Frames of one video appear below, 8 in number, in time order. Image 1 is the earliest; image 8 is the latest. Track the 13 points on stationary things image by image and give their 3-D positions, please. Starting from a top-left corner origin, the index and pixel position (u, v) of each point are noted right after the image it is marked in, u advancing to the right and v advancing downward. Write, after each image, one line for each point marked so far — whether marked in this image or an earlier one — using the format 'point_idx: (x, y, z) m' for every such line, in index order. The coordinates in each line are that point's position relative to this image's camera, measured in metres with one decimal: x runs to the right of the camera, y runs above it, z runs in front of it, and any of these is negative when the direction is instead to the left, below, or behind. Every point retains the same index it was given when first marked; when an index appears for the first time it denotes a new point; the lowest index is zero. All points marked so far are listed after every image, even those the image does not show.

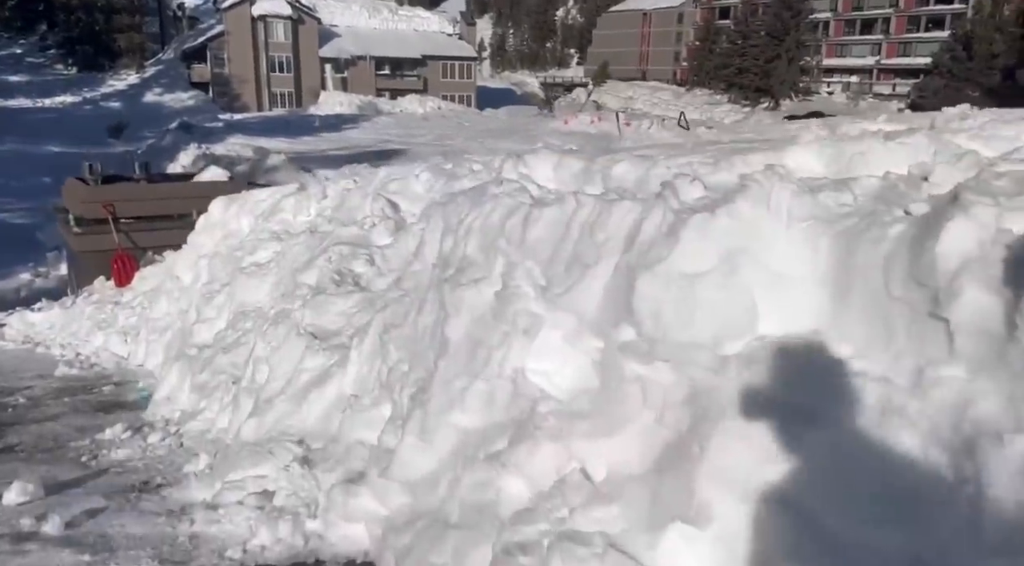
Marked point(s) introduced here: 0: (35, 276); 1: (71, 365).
0: (-10.9, +0.7, +23.4) m
1: (-4.0, -0.8, +9.4) m
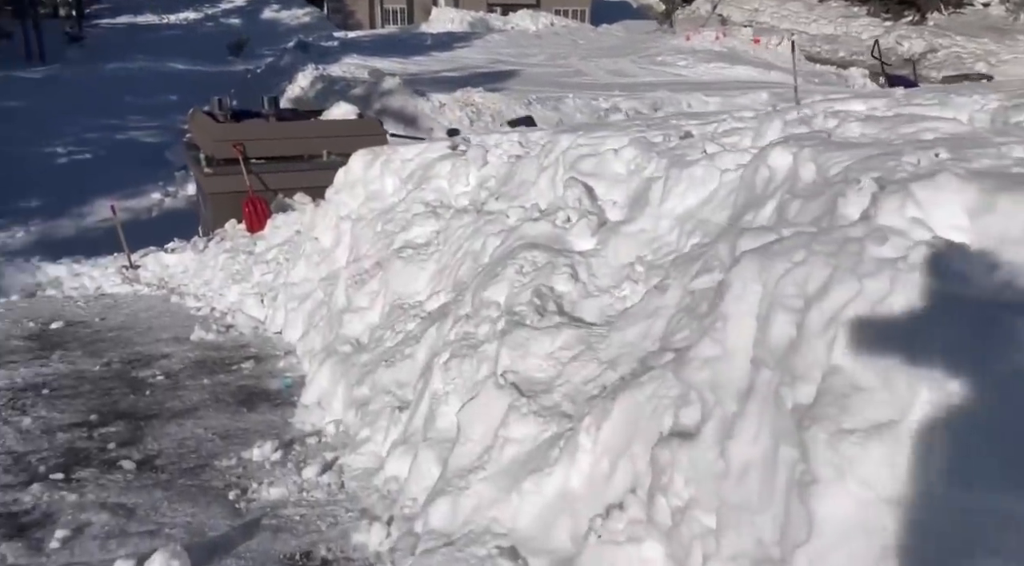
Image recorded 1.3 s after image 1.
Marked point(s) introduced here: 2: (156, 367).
0: (-7.8, +2.1, +23.5) m
1: (-2.6, -0.4, +9.0) m
2: (-2.8, -0.6, +8.3) m
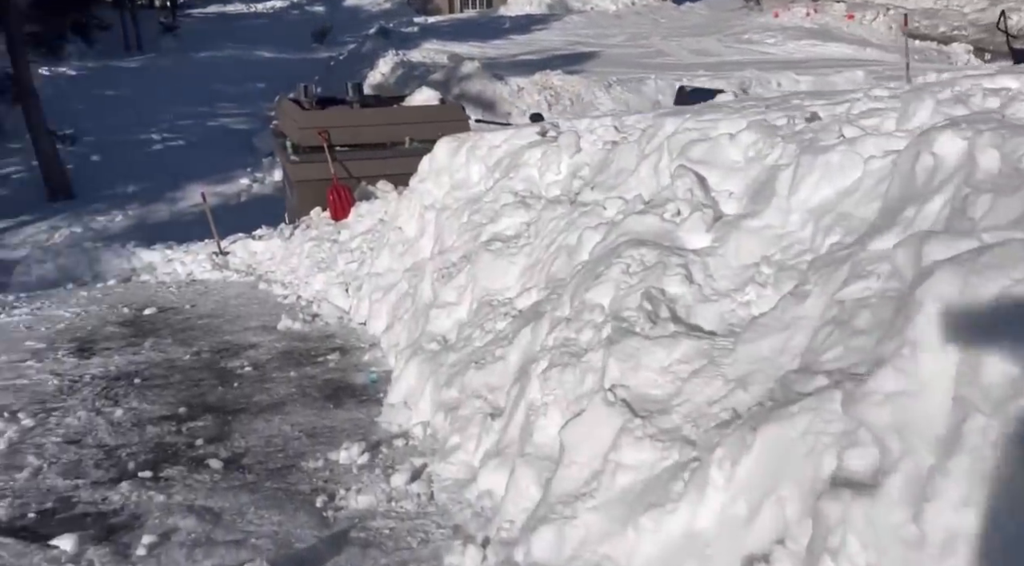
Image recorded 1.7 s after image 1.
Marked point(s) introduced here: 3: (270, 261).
0: (-5.9, +2.4, +23.7) m
1: (-1.9, -0.3, +8.9) m
2: (-2.1, -0.6, +8.2) m
3: (-3.0, +0.3, +12.8) m
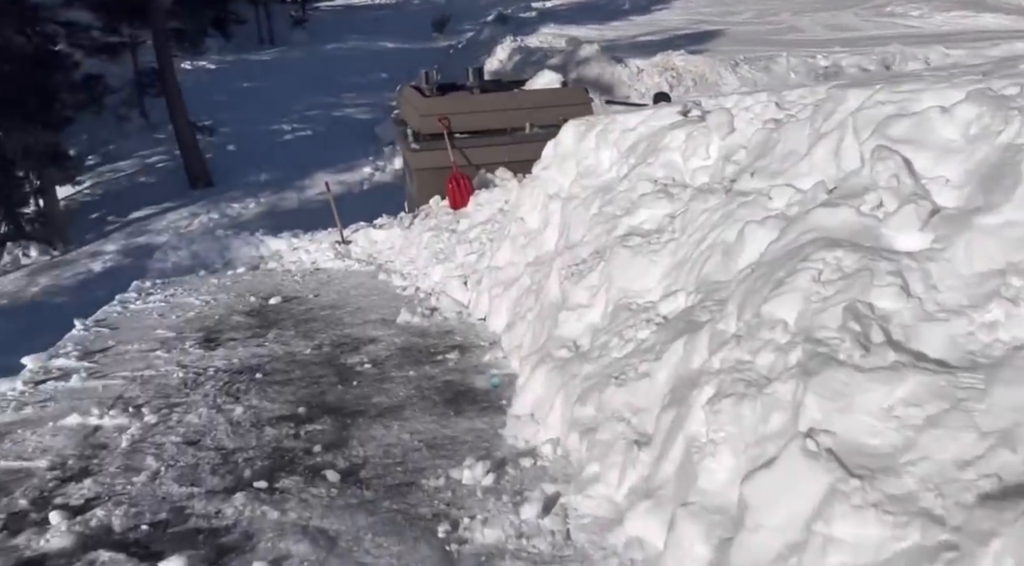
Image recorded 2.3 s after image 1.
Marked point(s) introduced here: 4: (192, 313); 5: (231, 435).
0: (-3.2, +2.6, +23.7) m
1: (-0.8, -0.3, +8.5) m
2: (-1.1, -0.5, +7.9) m
3: (-1.5, +0.4, +12.5) m
4: (-3.1, -0.3, +10.2) m
5: (-1.7, -0.9, +6.1) m
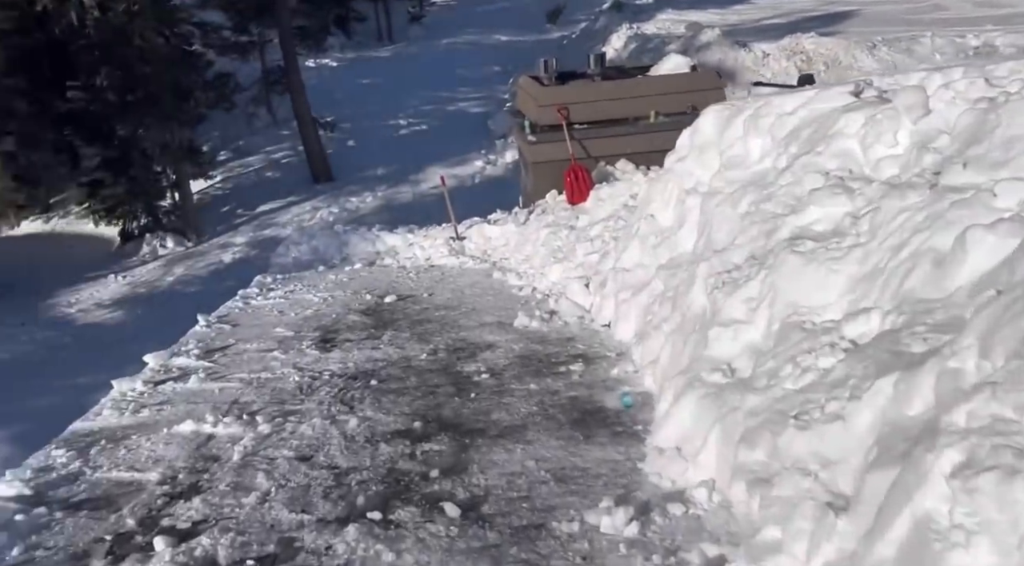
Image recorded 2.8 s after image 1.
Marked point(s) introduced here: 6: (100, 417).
0: (-0.6, +2.7, +23.2) m
1: (+0.2, -0.3, +7.9) m
2: (-0.2, -0.6, +7.4) m
3: (-0.1, +0.4, +12.0) m
4: (-1.9, -0.3, +9.9) m
5: (-0.9, -0.9, +5.6) m
6: (-2.7, -0.9, +6.9) m
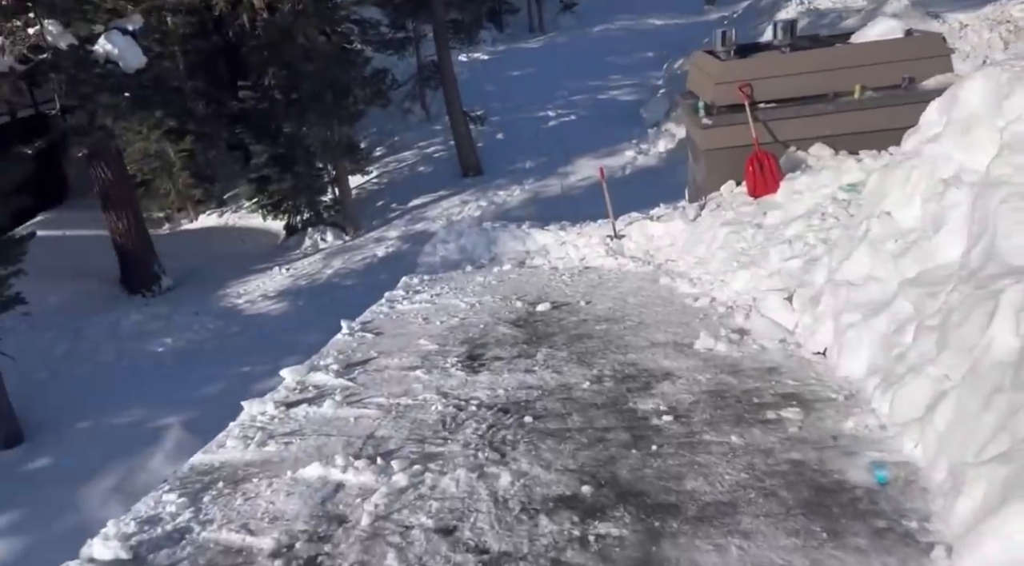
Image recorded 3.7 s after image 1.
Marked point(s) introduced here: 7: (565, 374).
0: (+2.8, +2.7, +21.7) m
1: (+1.3, -0.4, +6.5) m
2: (+0.8, -0.6, +6.0) m
3: (+1.6, +0.4, +10.6) m
4: (-0.5, -0.4, +8.7) m
5: (-0.1, -1.0, +4.4) m
6: (-1.7, -0.9, +5.9) m
7: (+0.4, -0.6, +6.4) m
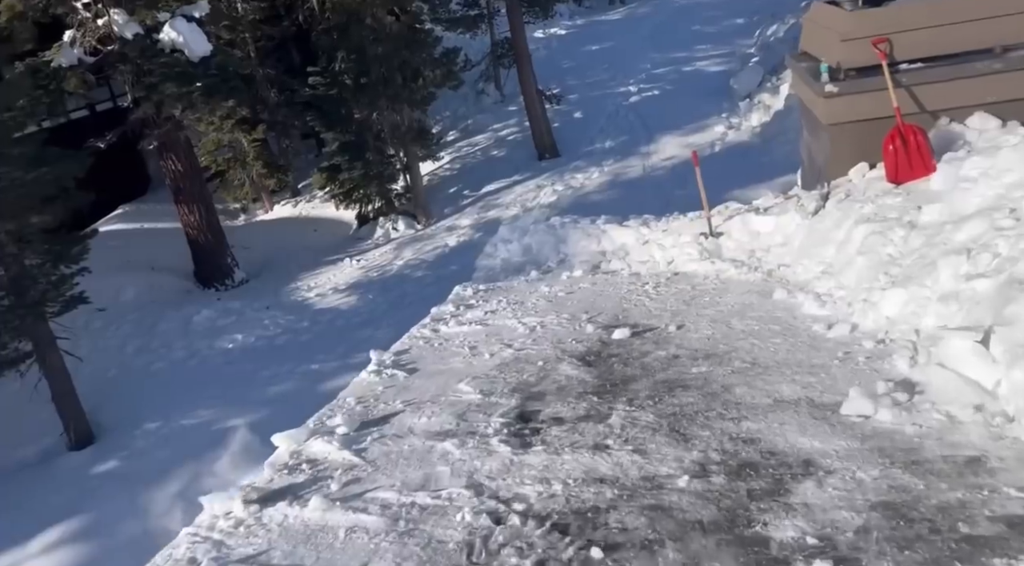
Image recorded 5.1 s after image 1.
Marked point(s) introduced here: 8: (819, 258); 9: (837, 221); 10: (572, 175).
0: (+4.2, +2.9, +19.5) m
1: (+1.6, -0.5, +4.5) m
2: (+1.1, -0.8, +4.1) m
3: (+2.2, +0.3, +8.6) m
4: (0.0, -0.5, +6.9) m
5: (0.0, -1.2, +2.5) m
6: (-1.4, -1.2, +4.2) m
7: (+0.6, -0.8, +4.6) m
8: (+2.4, +0.2, +7.9) m
9: (+2.5, +0.5, +8.0) m
10: (+1.2, +2.0, +19.8) m
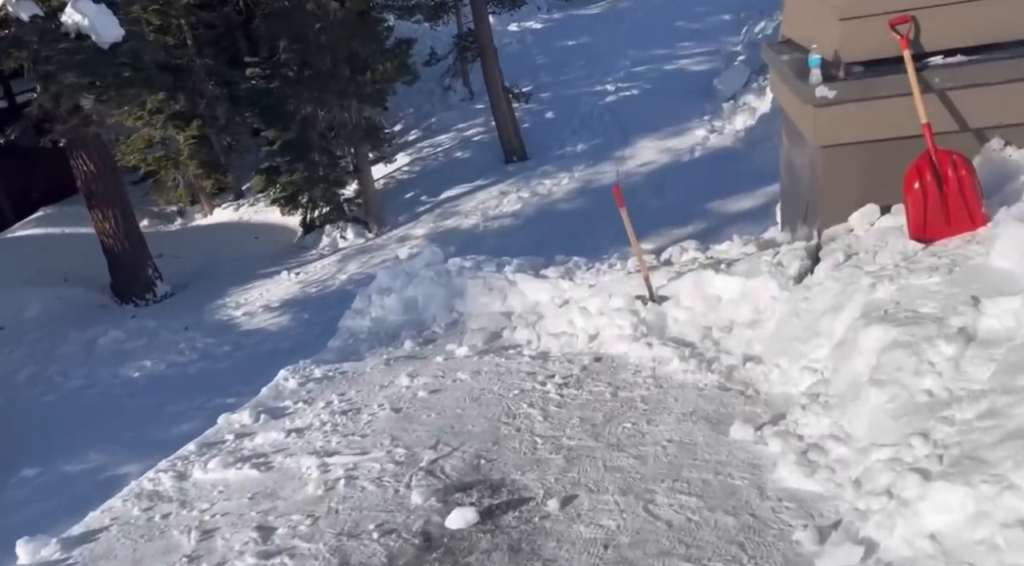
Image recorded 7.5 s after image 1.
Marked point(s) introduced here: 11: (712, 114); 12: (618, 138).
0: (+3.2, +2.3, +16.7) m
1: (+0.7, -1.1, +1.7) m
2: (+0.2, -1.4, +1.2) m
3: (+1.3, -0.3, +5.7) m
4: (-0.9, -1.1, +4.0) m
5: (-0.8, -1.8, -0.3) m
6: (-2.3, -1.7, +1.3) m
7: (-0.2, -1.4, +1.7) m
8: (+1.5, -0.4, +5.1) m
9: (+1.6, -0.1, +5.2) m
10: (+0.2, +1.5, +16.9) m
11: (+3.4, +2.8, +17.8) m
12: (+1.6, +2.4, +18.1) m
